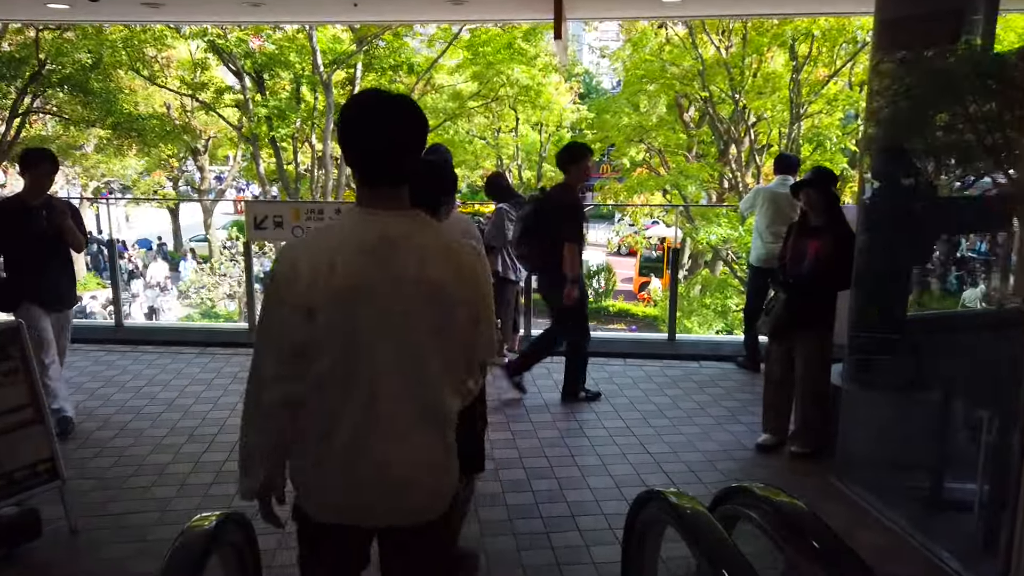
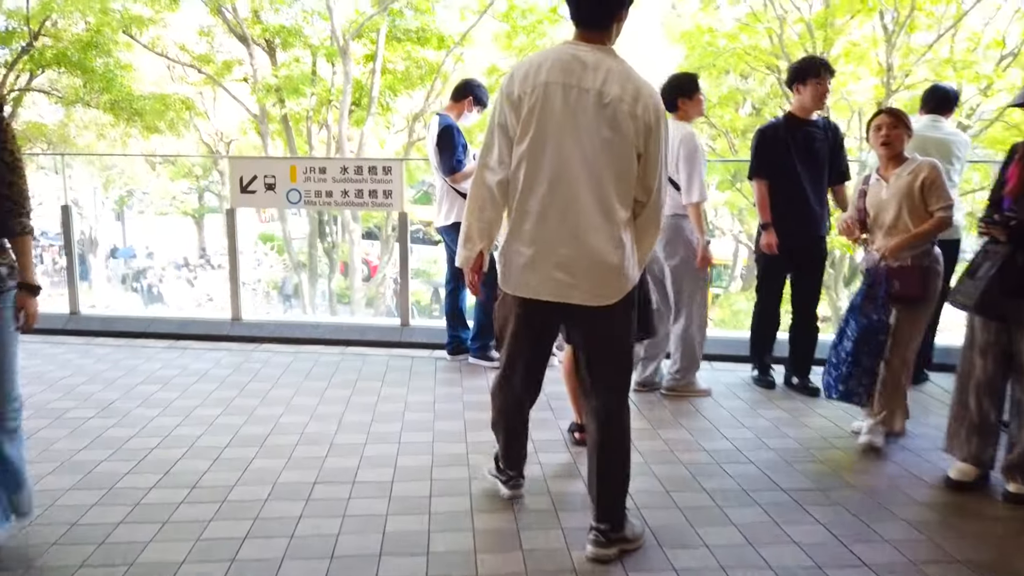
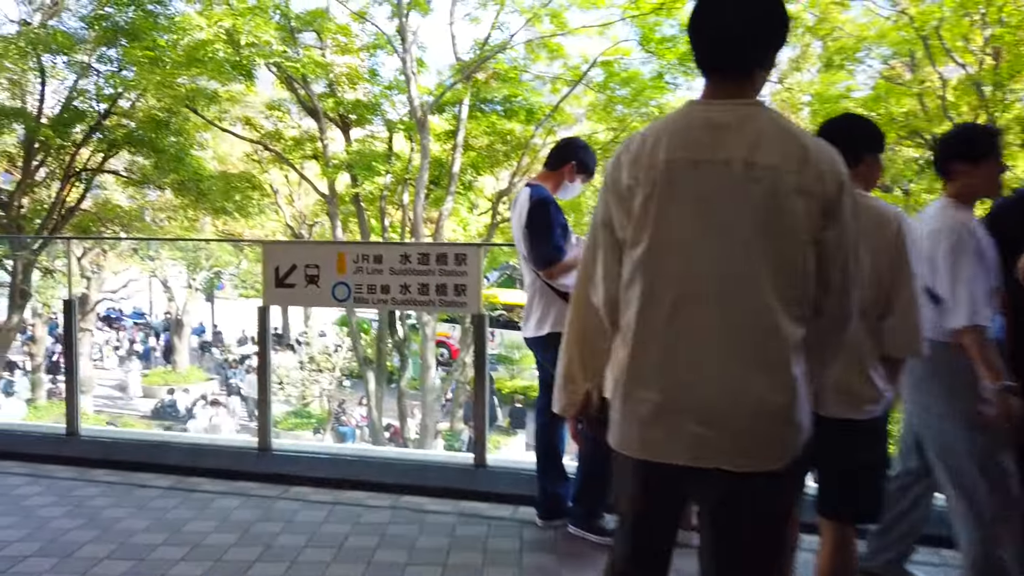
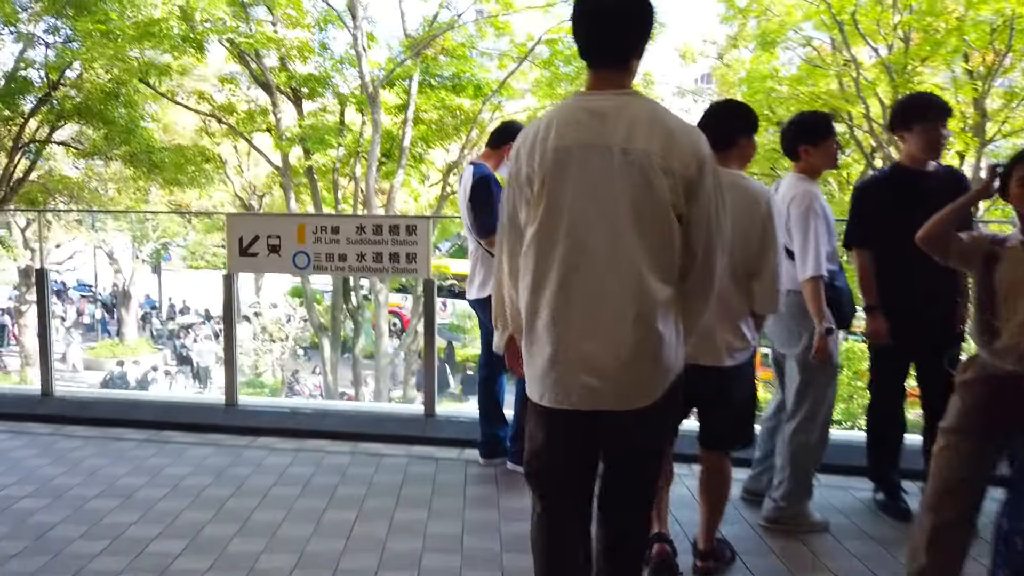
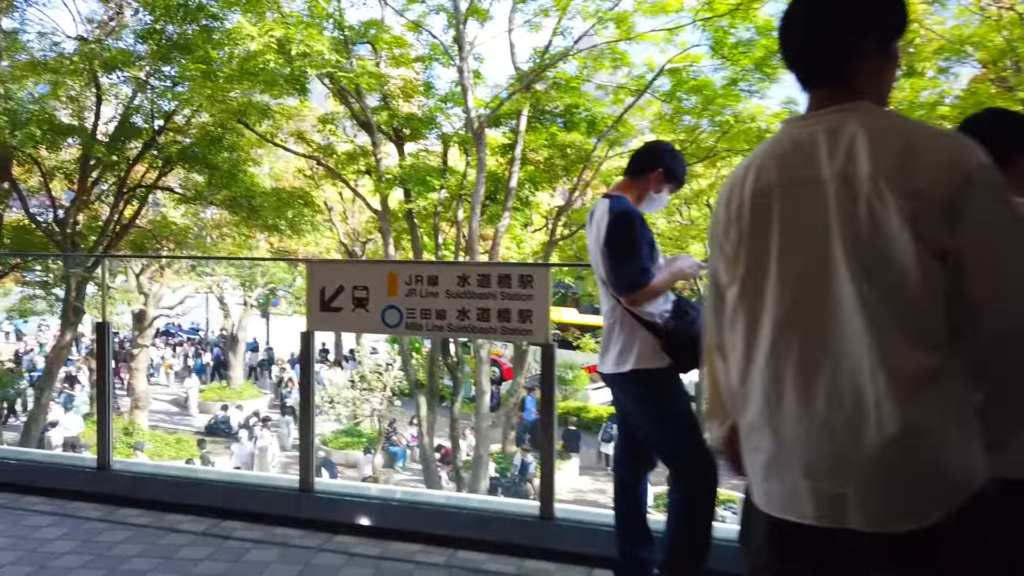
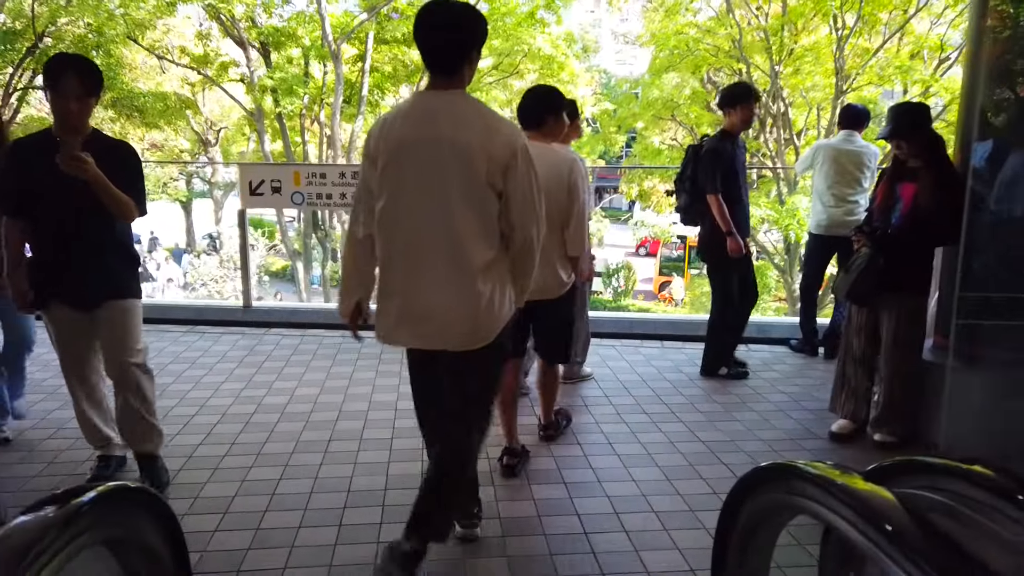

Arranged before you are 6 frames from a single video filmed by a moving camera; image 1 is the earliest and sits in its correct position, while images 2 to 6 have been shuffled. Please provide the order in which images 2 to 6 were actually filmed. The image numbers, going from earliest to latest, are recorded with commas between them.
6, 2, 4, 3, 5
